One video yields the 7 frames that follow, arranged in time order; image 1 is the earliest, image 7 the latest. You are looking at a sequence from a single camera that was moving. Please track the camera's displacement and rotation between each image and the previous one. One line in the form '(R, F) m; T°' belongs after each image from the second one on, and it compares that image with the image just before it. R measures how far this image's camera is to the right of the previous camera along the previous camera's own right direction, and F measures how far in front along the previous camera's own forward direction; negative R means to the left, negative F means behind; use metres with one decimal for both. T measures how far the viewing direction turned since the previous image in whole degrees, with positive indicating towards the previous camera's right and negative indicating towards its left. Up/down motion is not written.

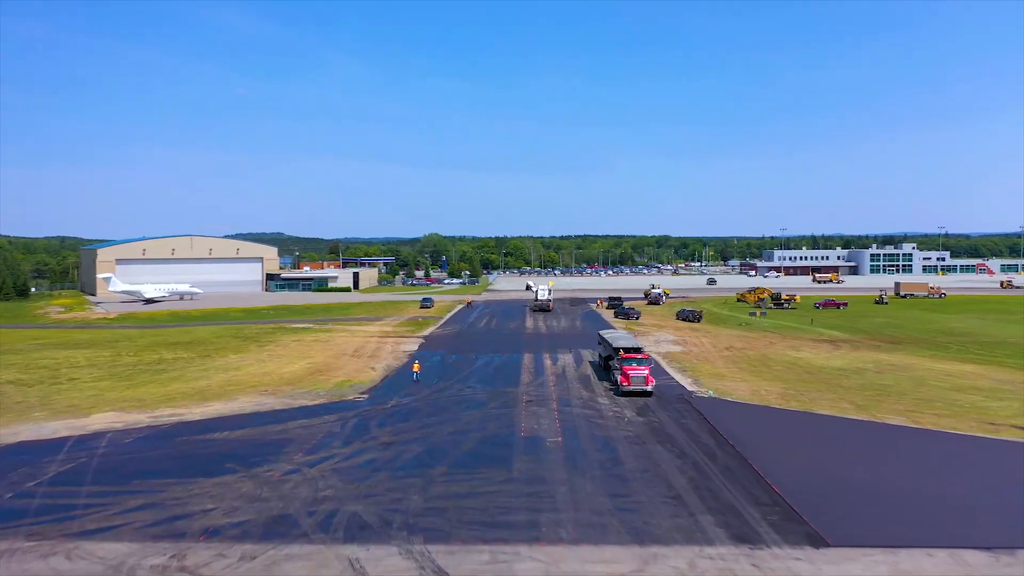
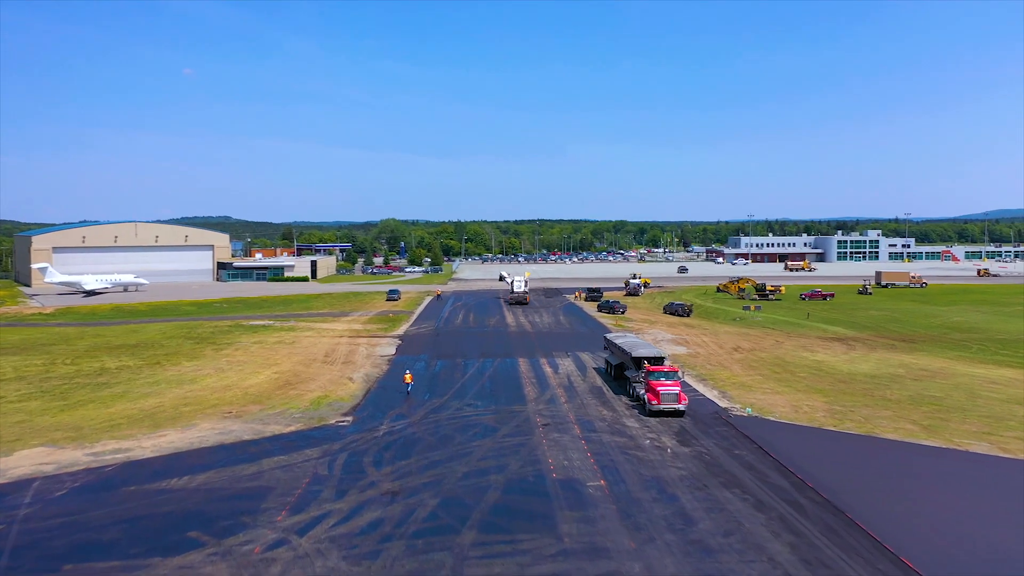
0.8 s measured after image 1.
(-1.7, +4.2) m; +3°
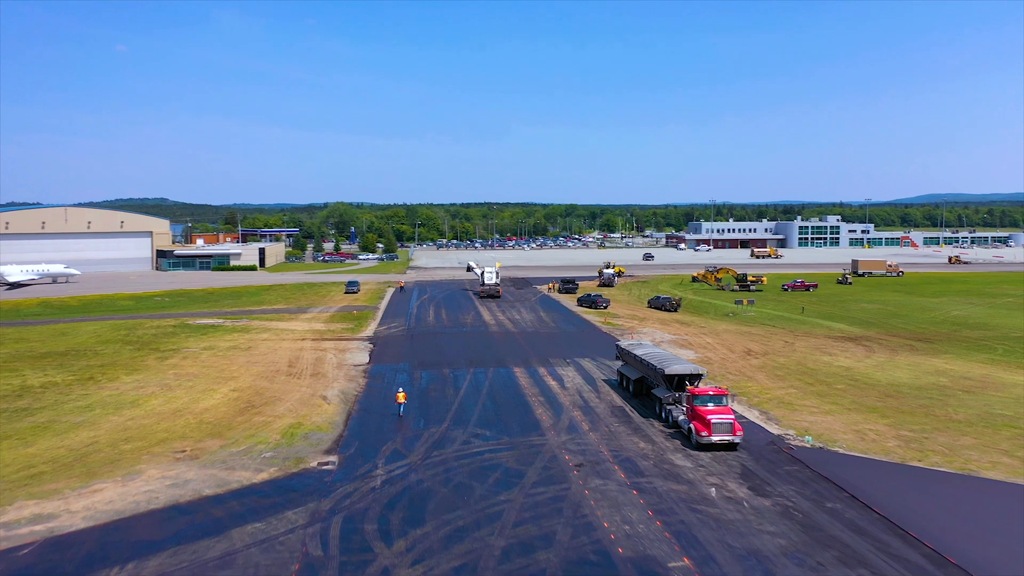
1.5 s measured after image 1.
(-1.8, +4.5) m; +4°
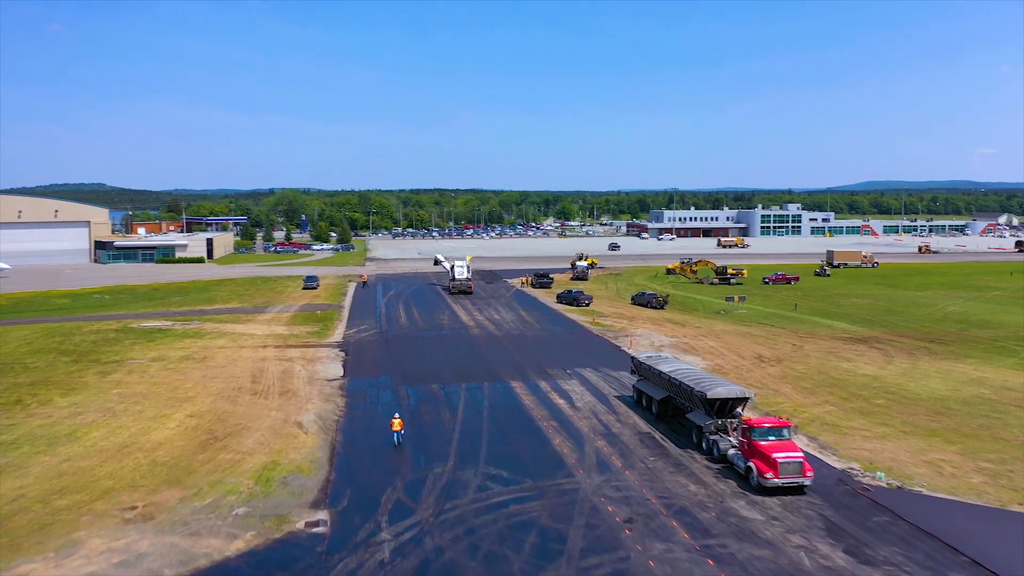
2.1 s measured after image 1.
(-1.5, +3.7) m; +3°
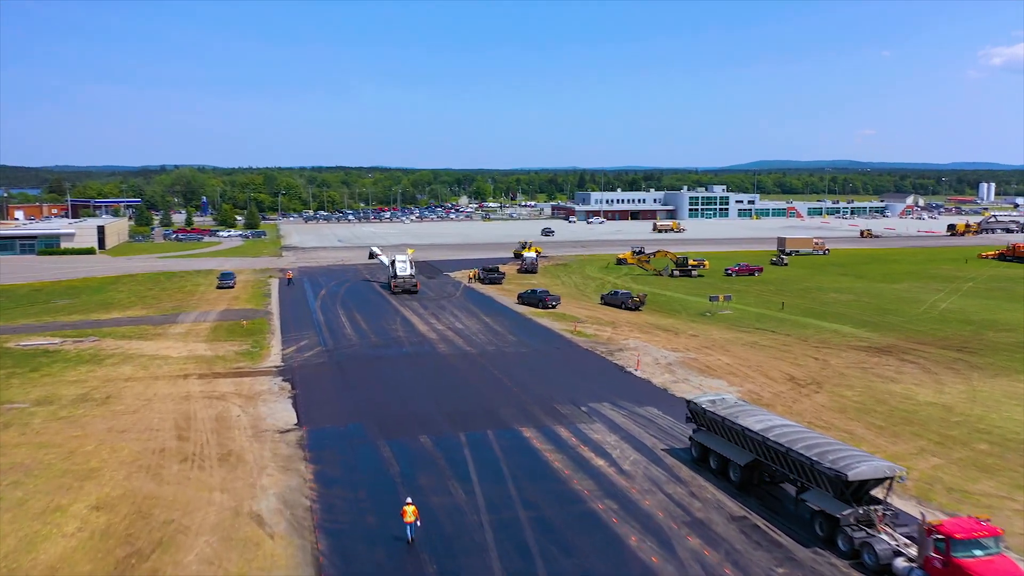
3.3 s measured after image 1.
(-2.6, +6.3) m; +6°
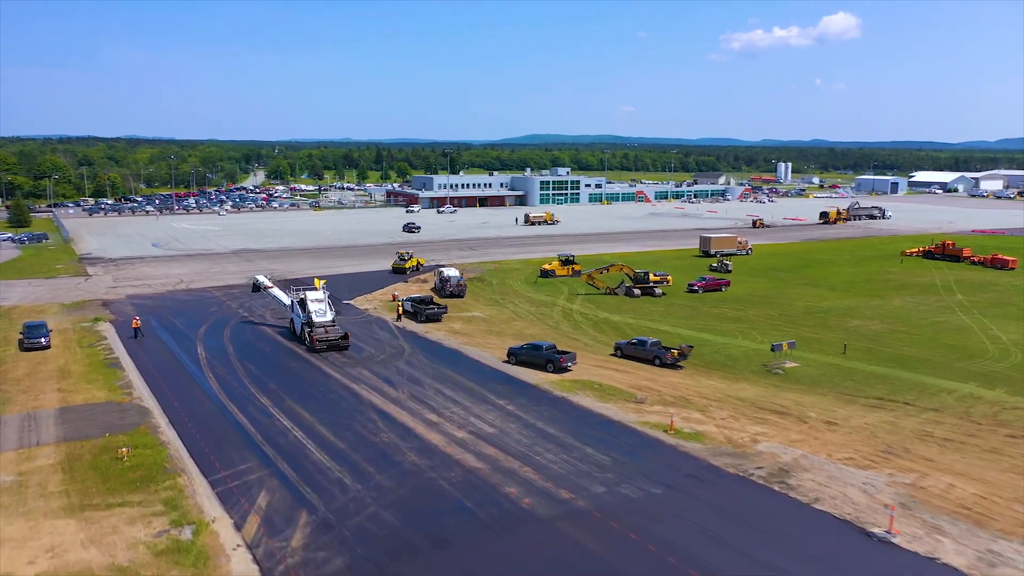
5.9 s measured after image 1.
(-7.5, +14.1) m; +15°
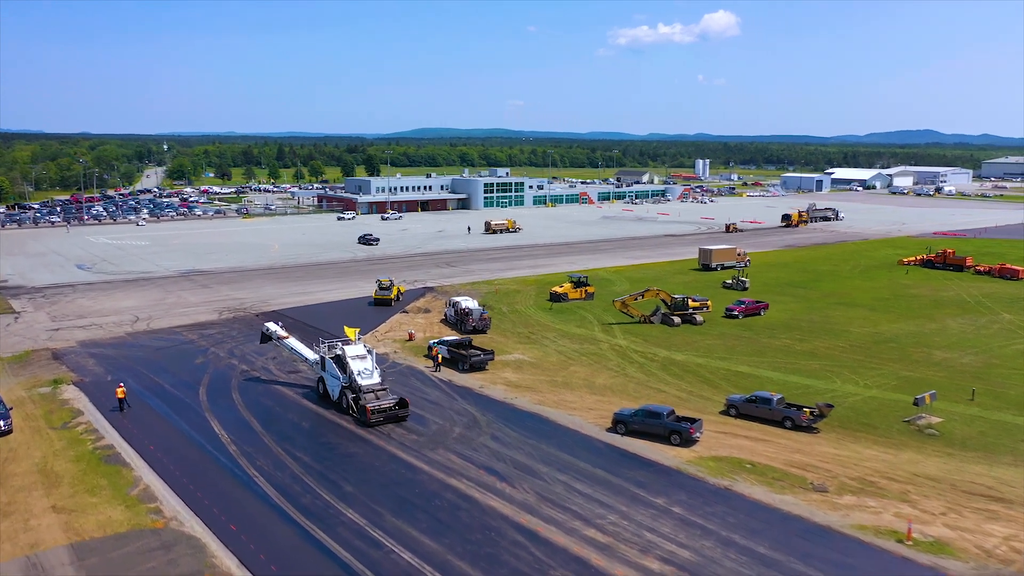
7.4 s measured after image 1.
(-6.3, +6.4) m; +7°
